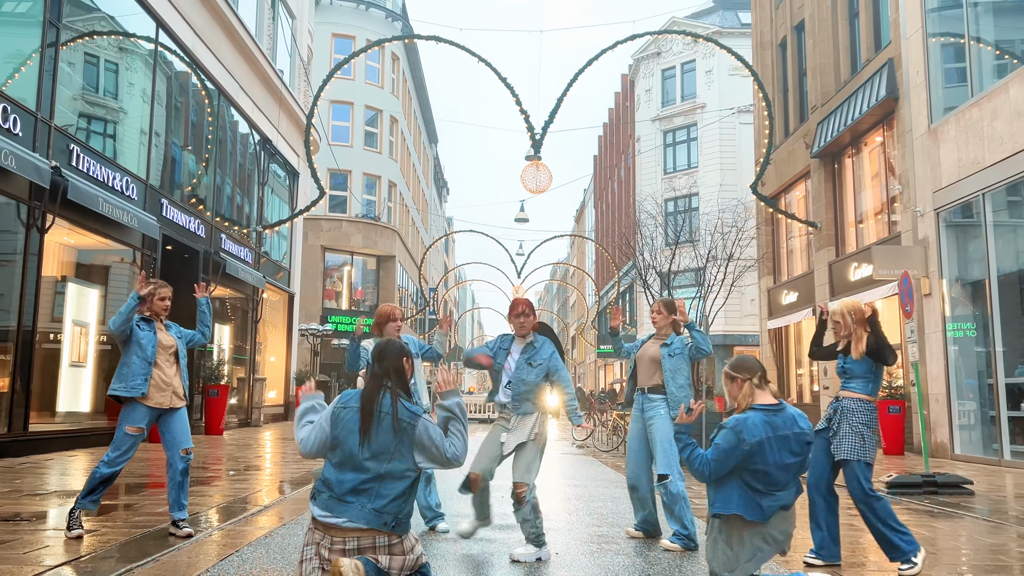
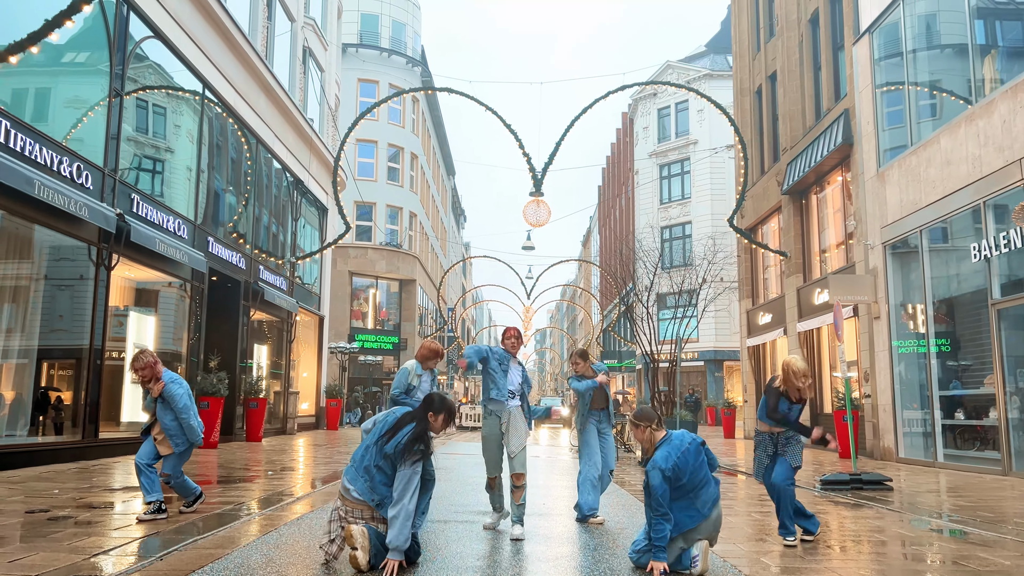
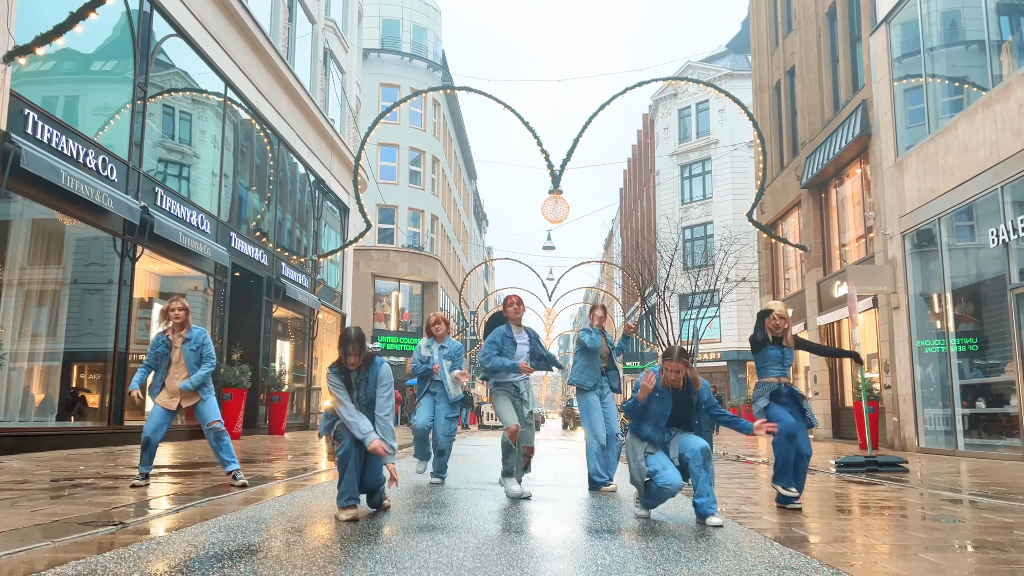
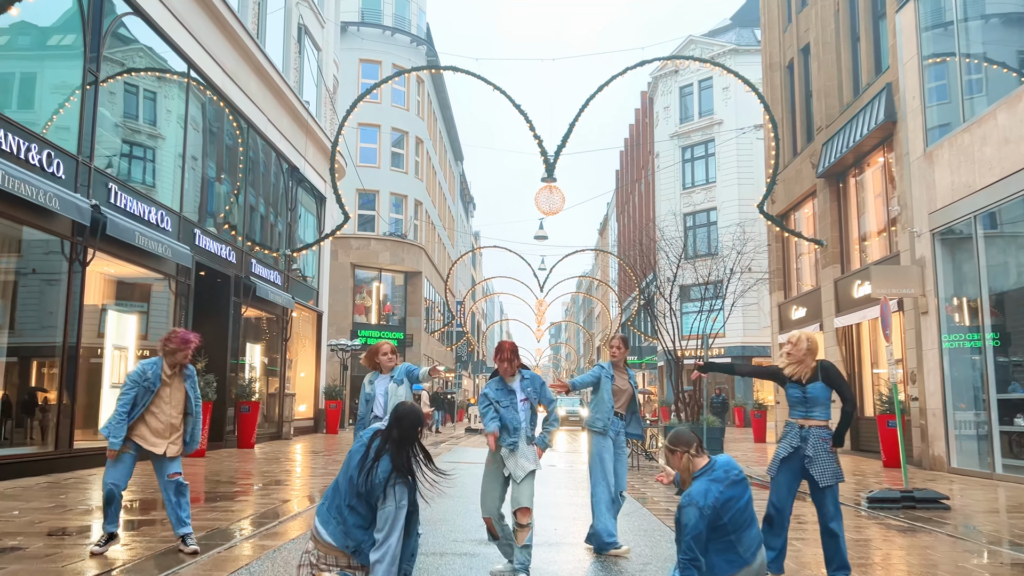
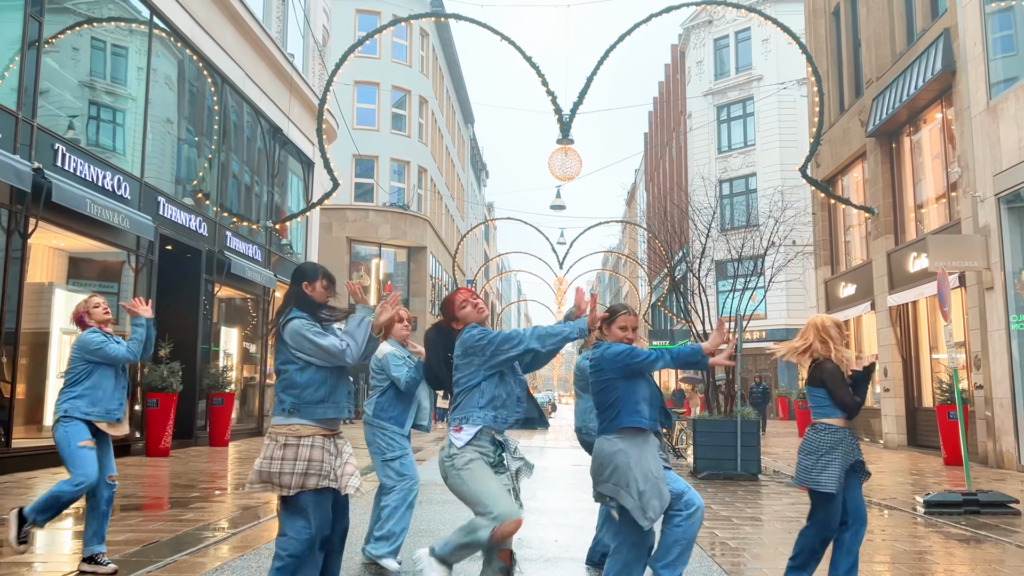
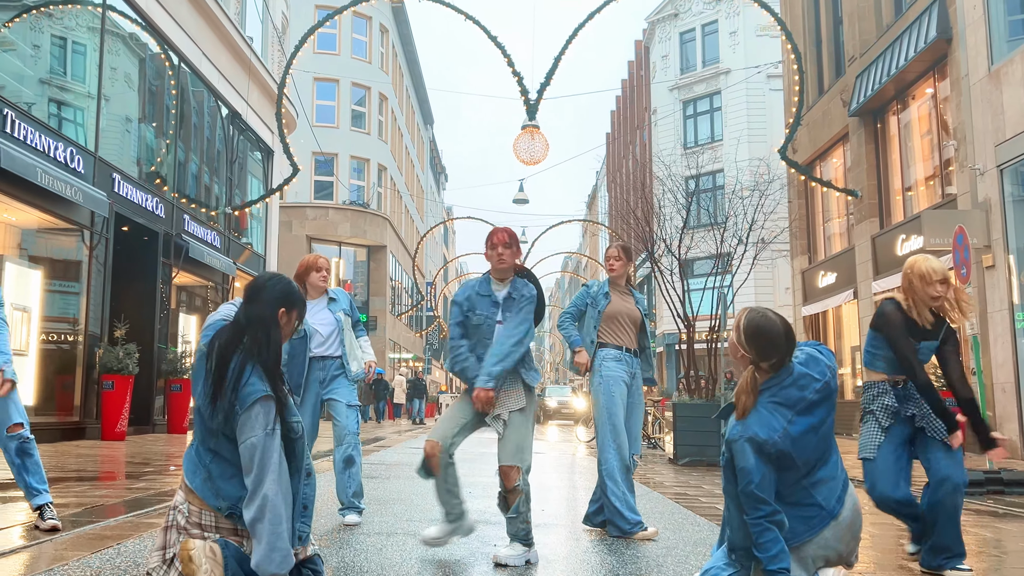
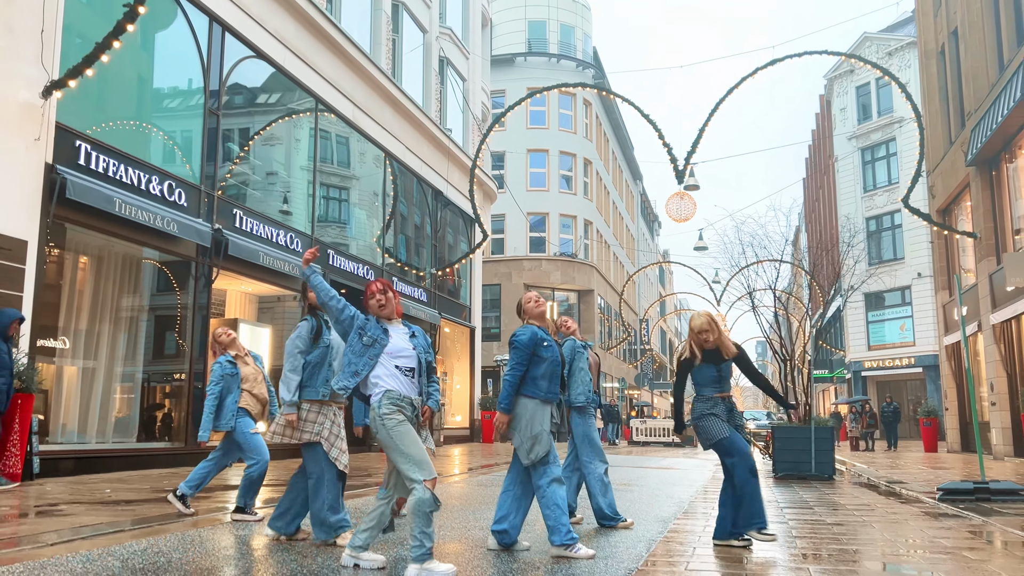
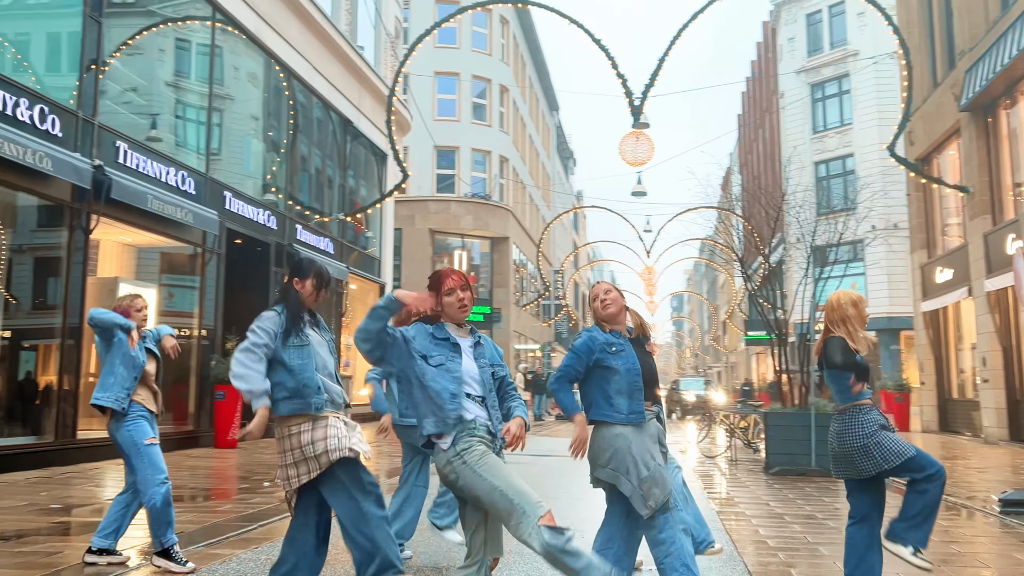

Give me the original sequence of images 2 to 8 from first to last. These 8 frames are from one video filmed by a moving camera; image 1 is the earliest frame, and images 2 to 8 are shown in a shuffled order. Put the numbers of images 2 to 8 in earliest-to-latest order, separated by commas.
2, 4, 6, 3, 5, 8, 7
